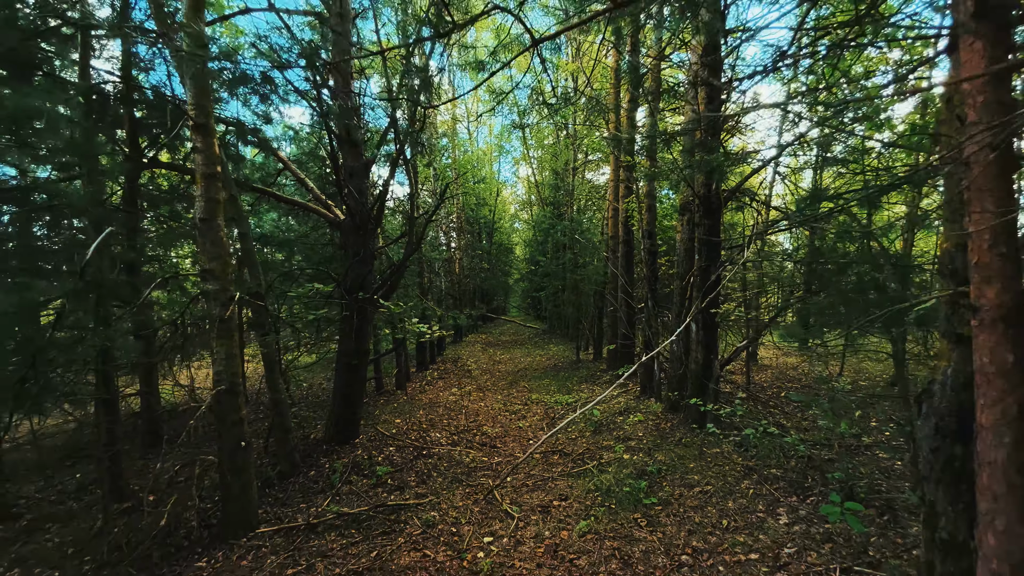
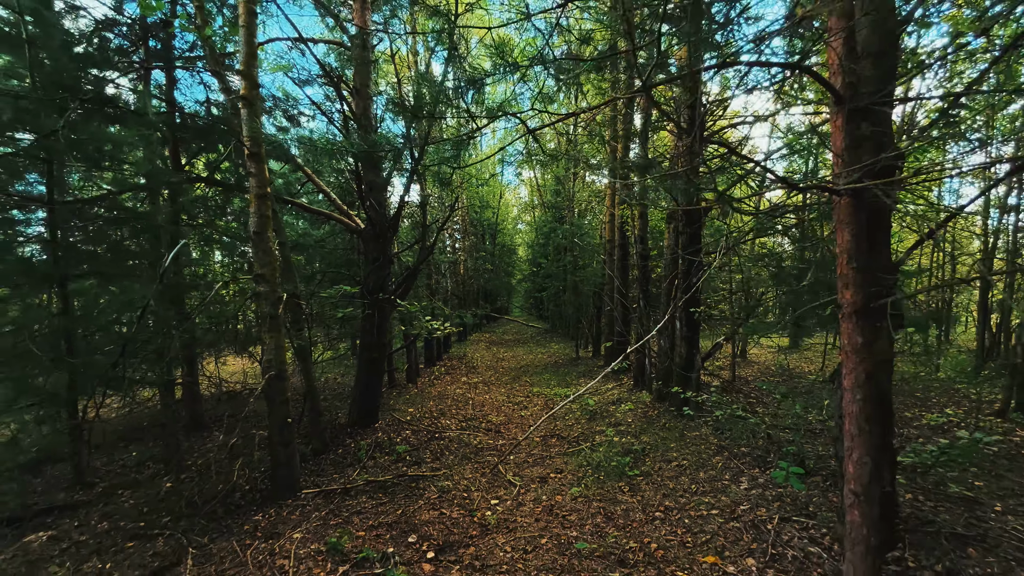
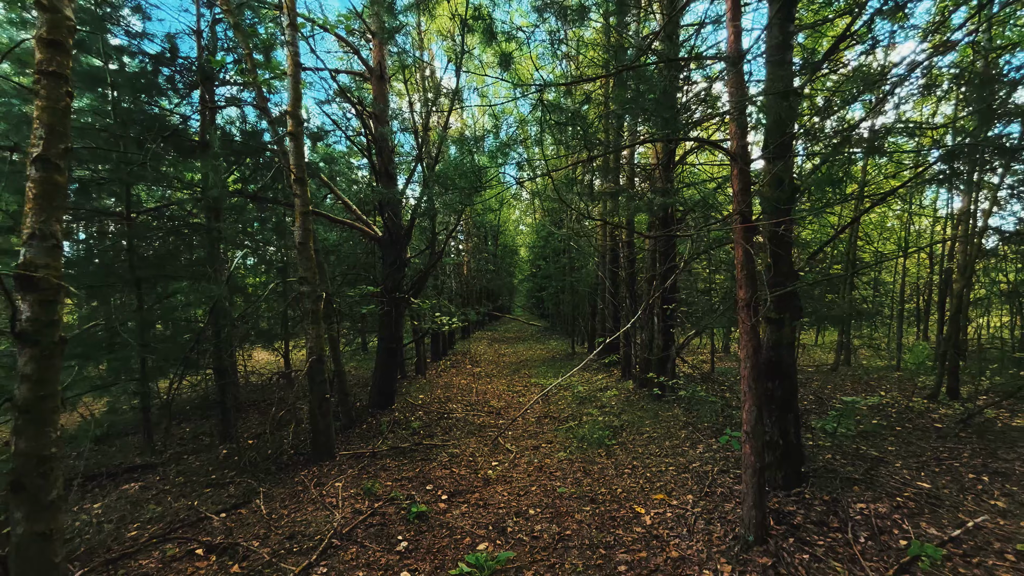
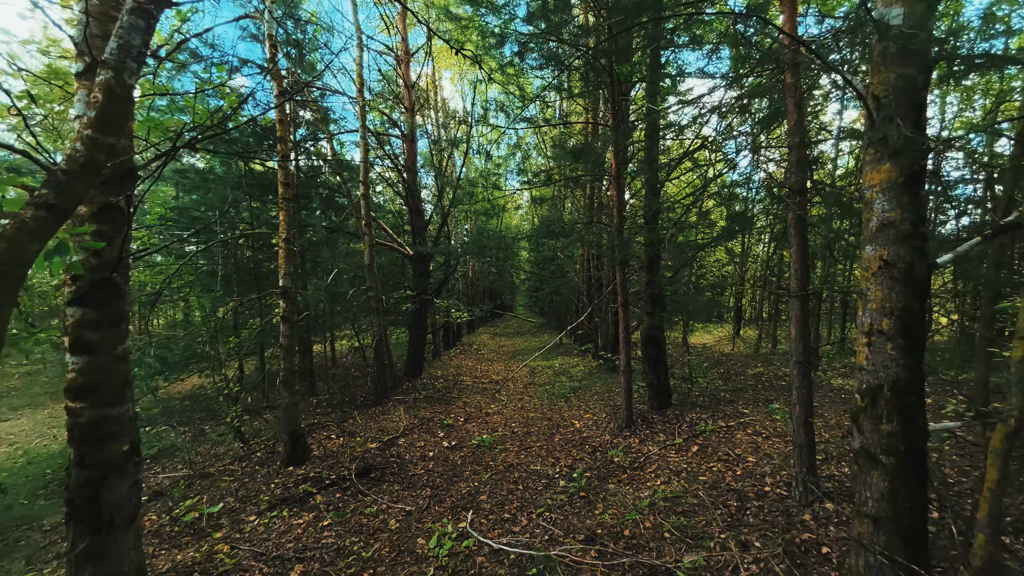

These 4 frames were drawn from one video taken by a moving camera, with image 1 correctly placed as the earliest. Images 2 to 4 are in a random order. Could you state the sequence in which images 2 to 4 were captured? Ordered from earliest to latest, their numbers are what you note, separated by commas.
2, 3, 4
